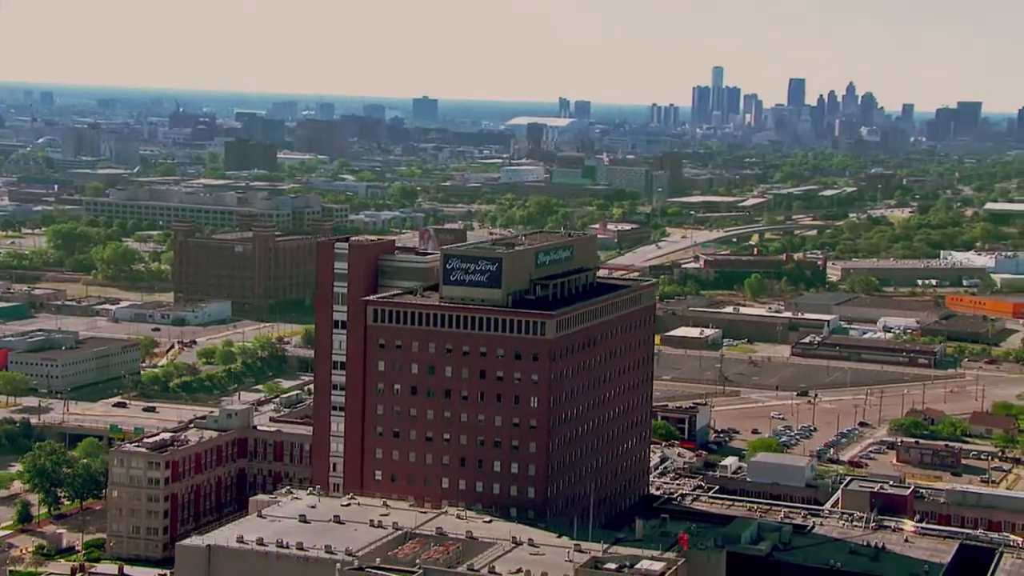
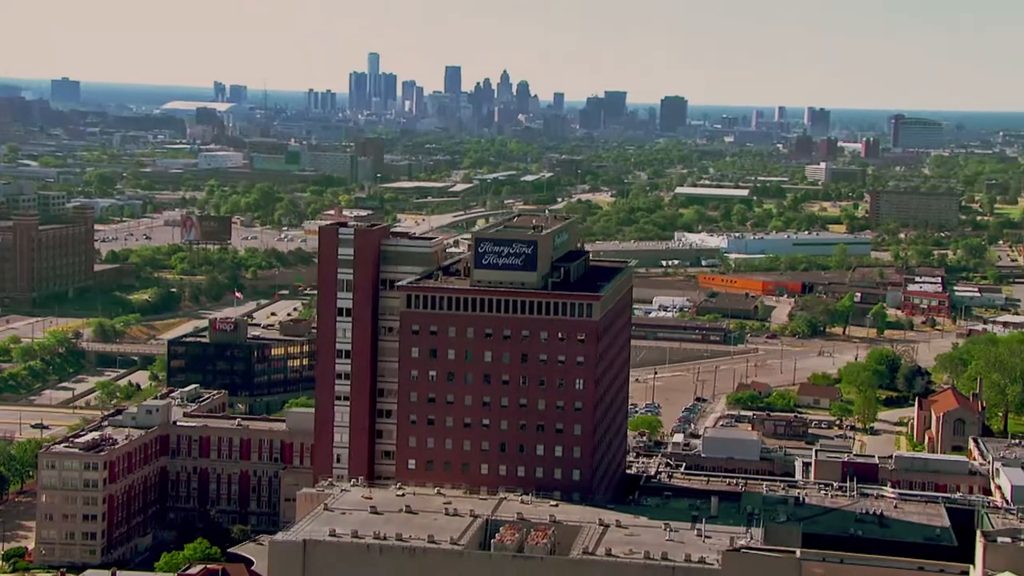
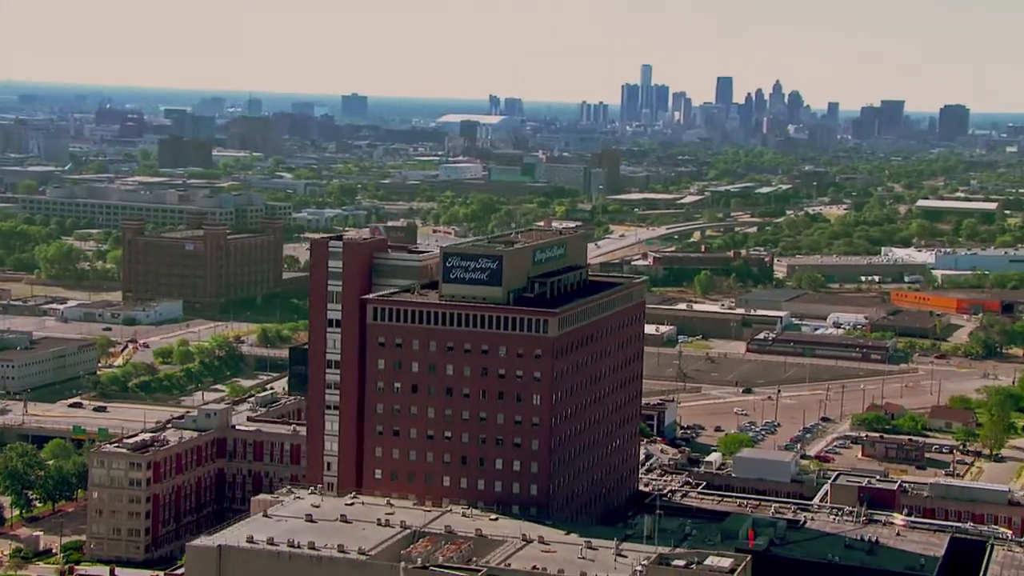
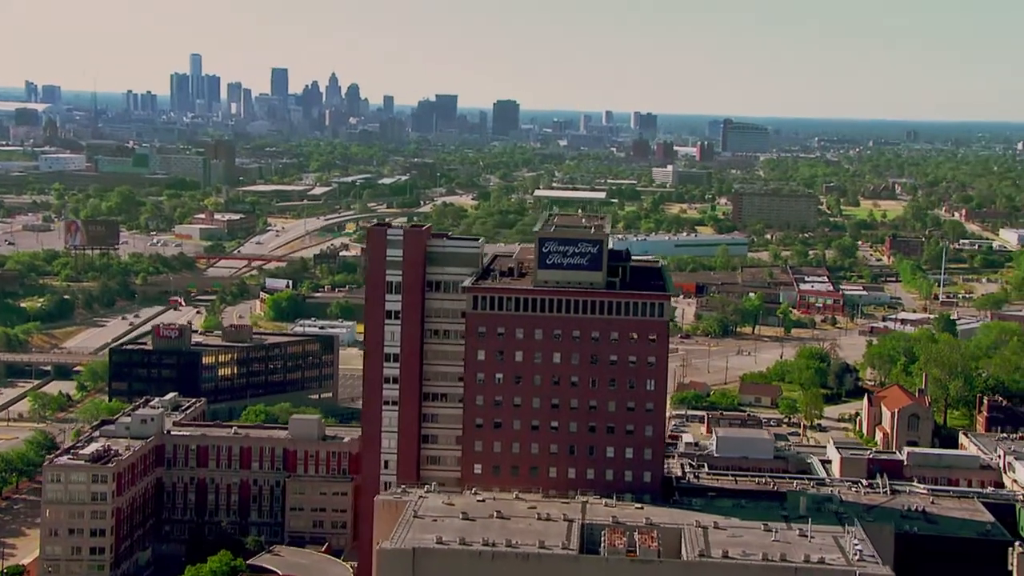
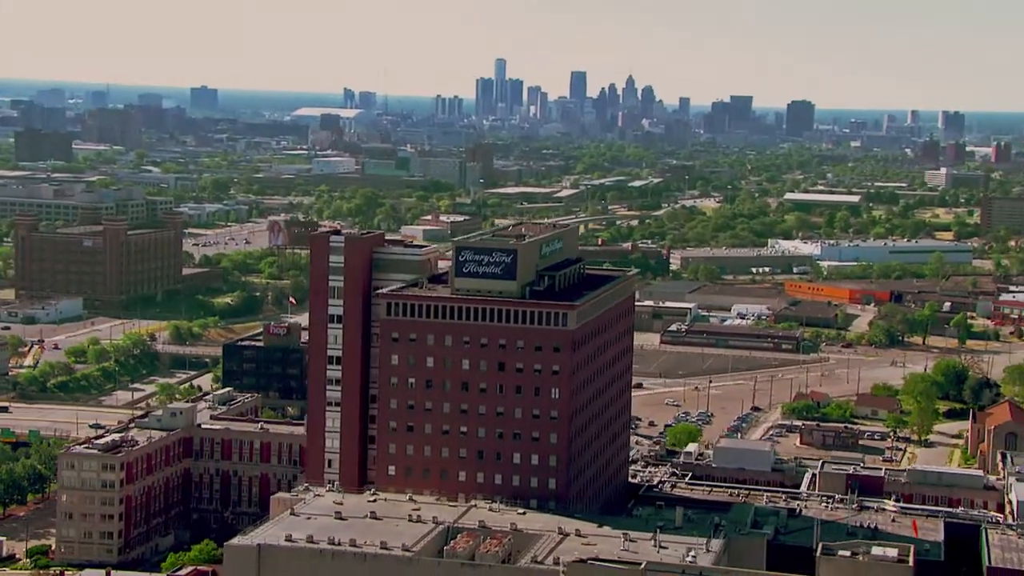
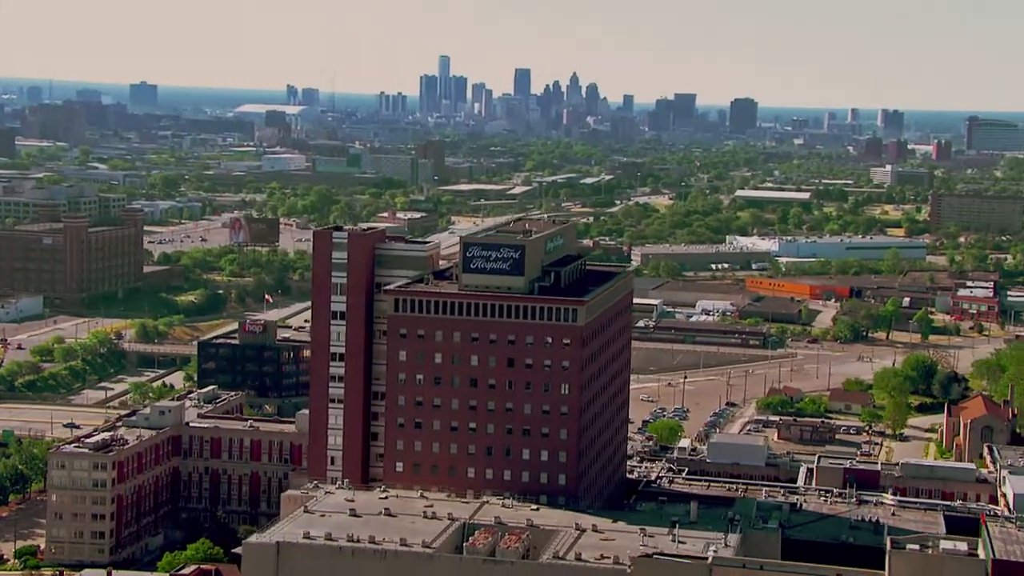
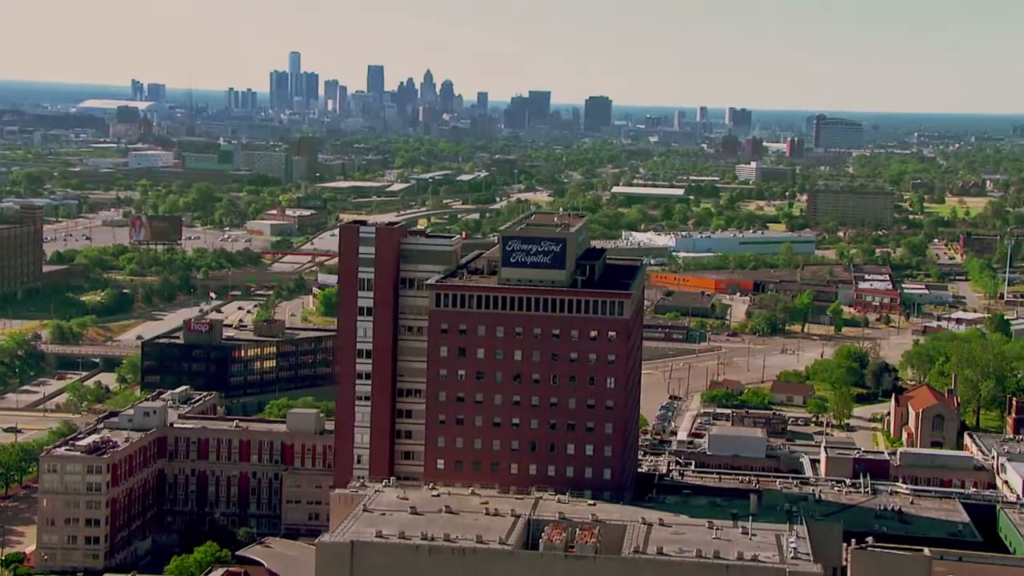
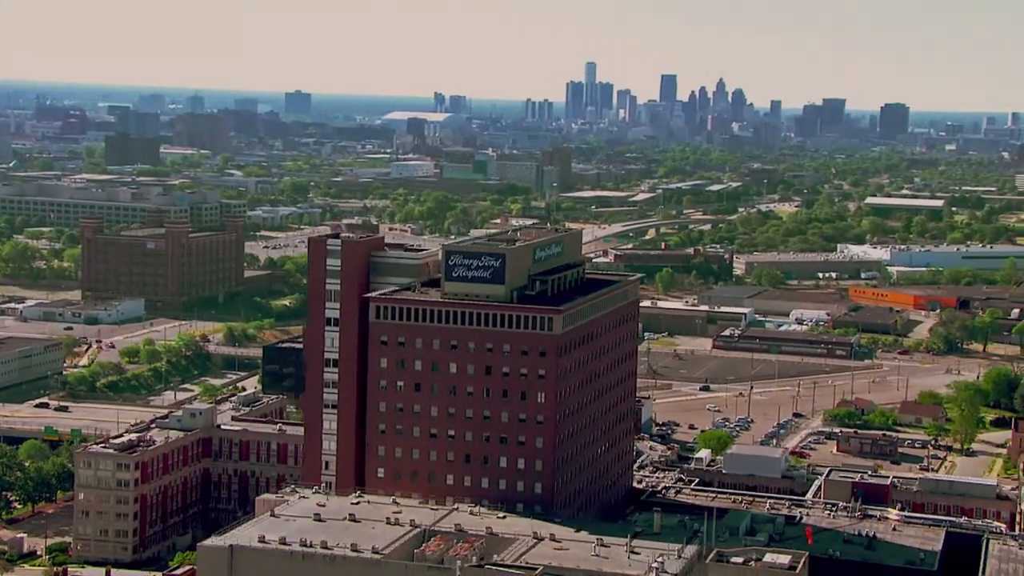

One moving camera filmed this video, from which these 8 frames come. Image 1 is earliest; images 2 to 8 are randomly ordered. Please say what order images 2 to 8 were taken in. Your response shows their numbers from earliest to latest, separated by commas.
3, 8, 5, 6, 2, 7, 4
